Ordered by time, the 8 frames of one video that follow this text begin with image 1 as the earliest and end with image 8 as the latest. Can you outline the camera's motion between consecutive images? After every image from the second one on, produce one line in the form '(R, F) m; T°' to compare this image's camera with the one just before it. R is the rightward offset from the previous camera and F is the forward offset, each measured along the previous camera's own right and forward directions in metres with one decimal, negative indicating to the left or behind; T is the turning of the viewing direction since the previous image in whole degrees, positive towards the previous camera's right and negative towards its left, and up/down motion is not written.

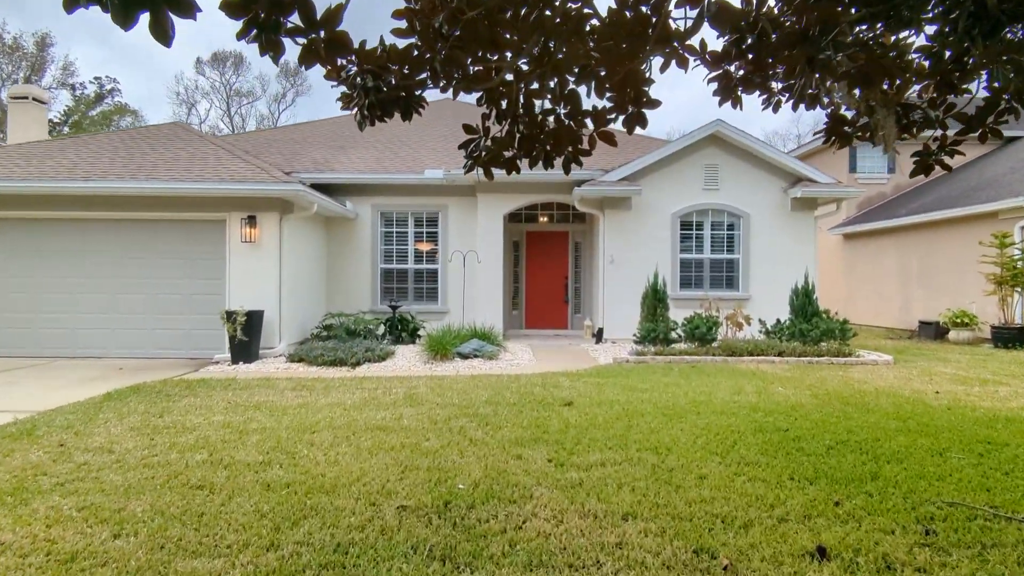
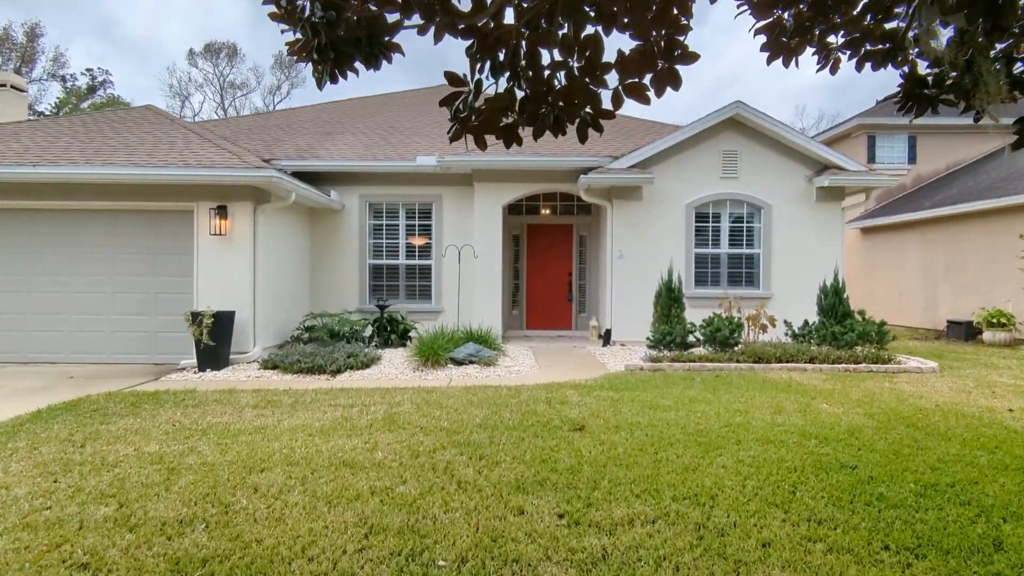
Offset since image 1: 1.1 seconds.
(0.0, +1.0) m; 0°
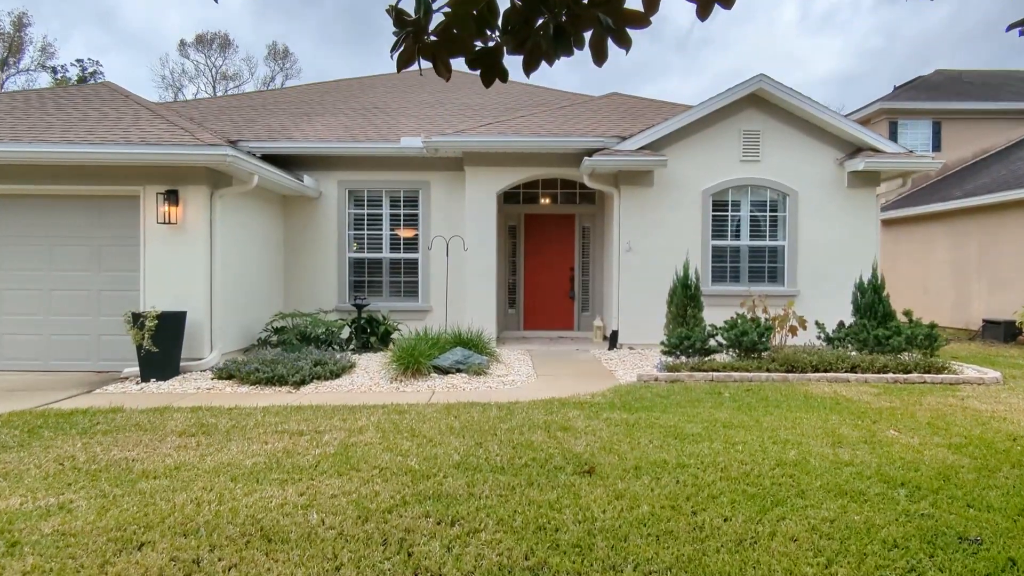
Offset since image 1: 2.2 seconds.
(+0.1, +1.2) m; 0°
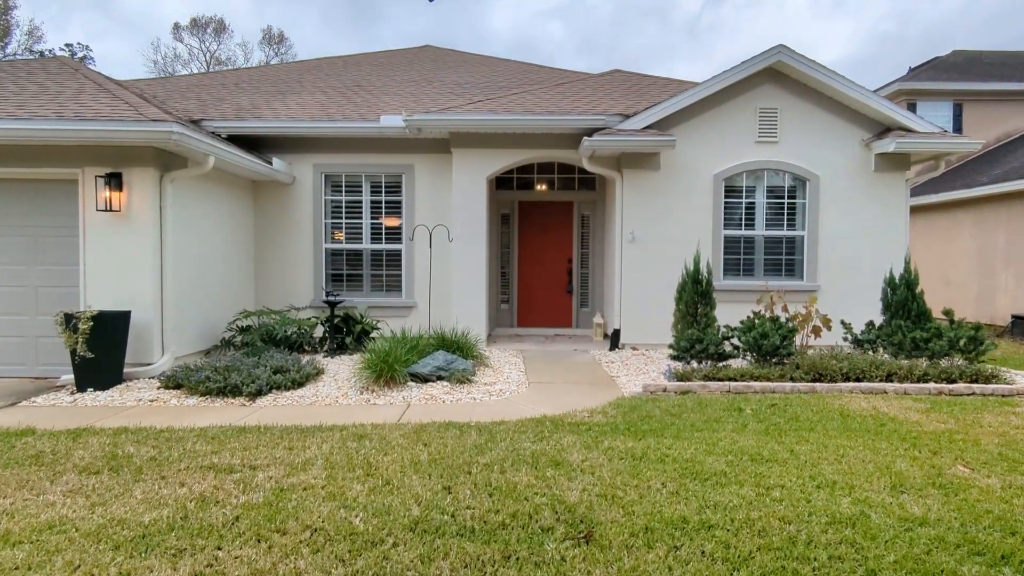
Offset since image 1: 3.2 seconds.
(+0.1, +0.9) m; 0°
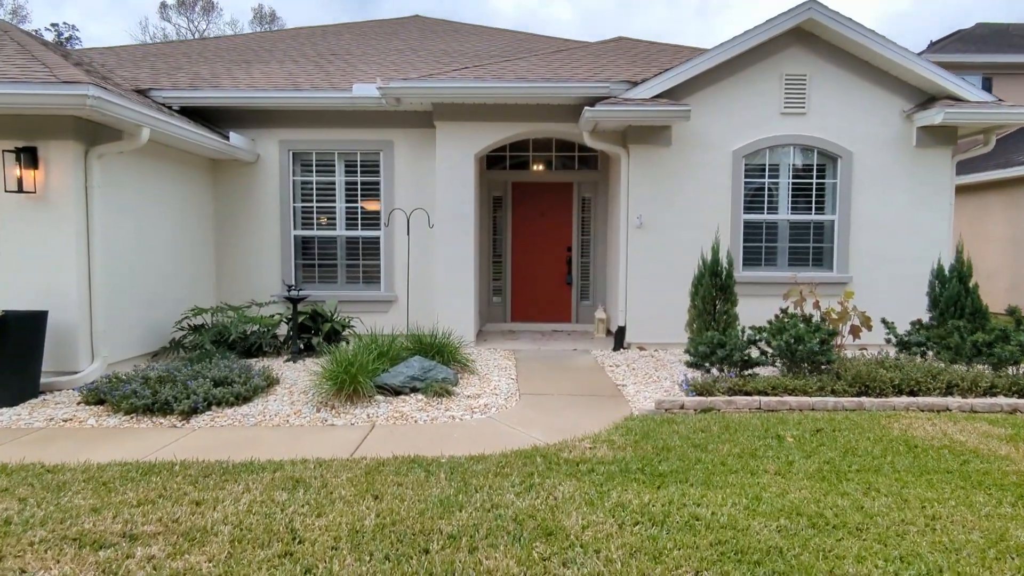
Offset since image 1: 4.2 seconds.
(+0.1, +1.0) m; 0°
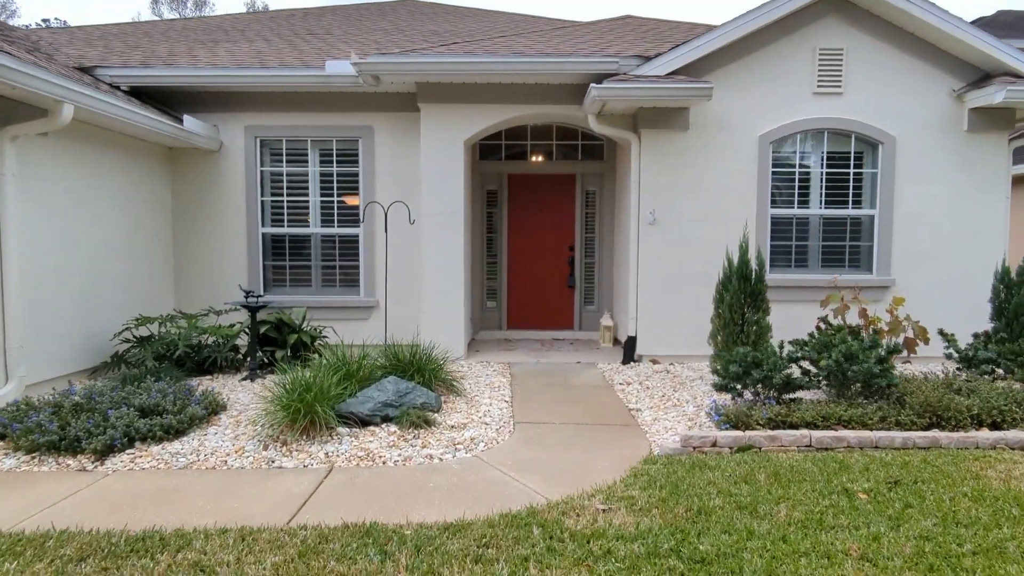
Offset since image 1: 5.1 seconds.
(+0.1, +1.0) m; 0°
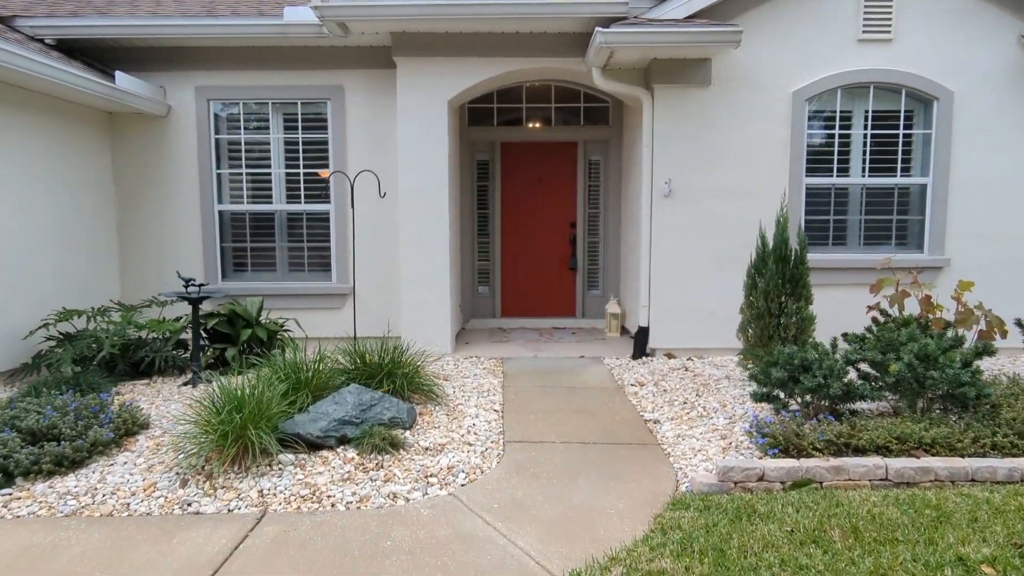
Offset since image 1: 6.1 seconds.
(+0.1, +1.0) m; 0°
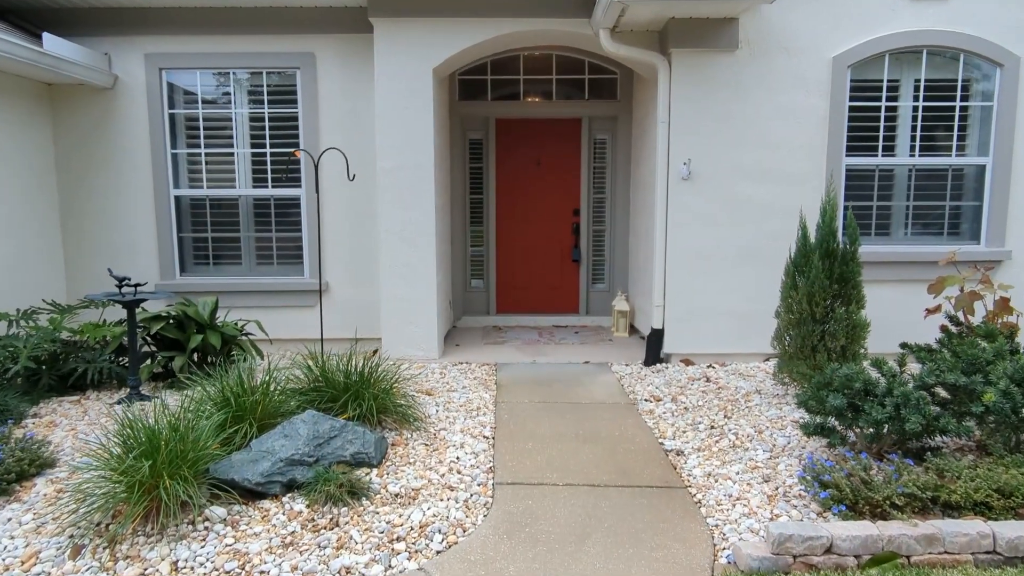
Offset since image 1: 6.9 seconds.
(0.0, +0.8) m; 0°
